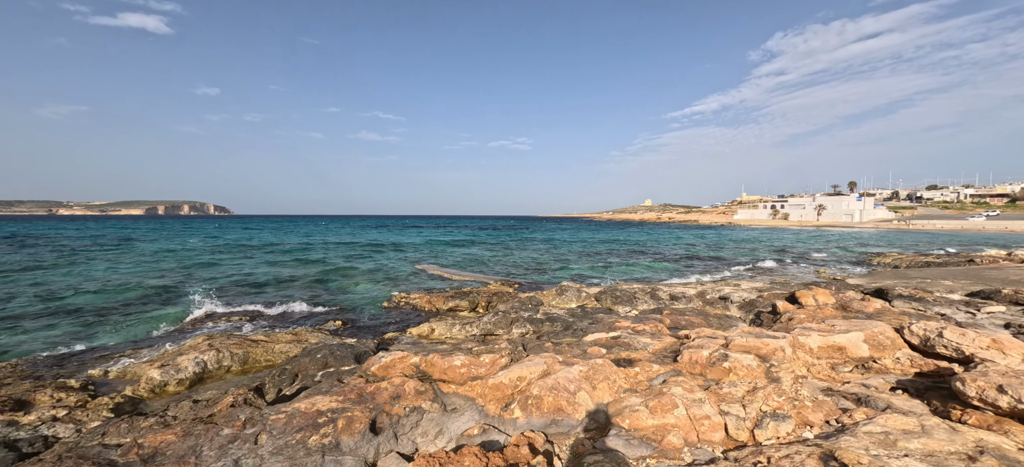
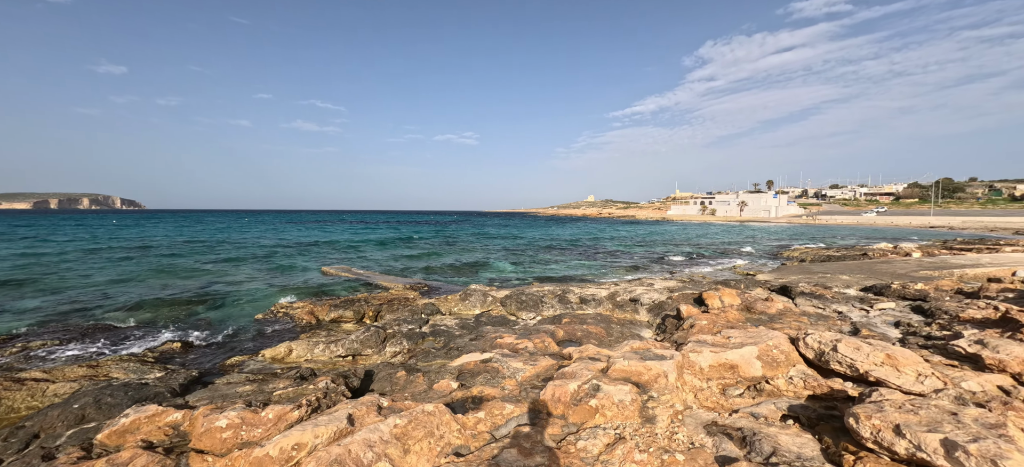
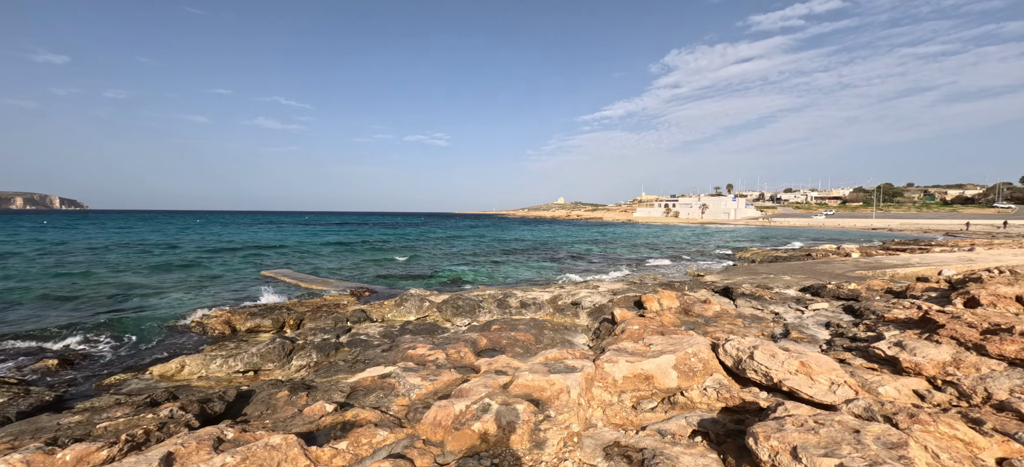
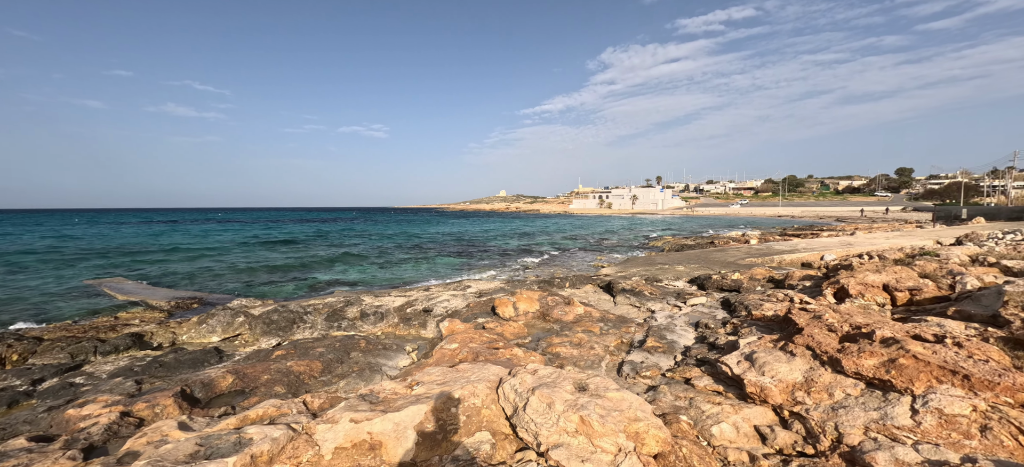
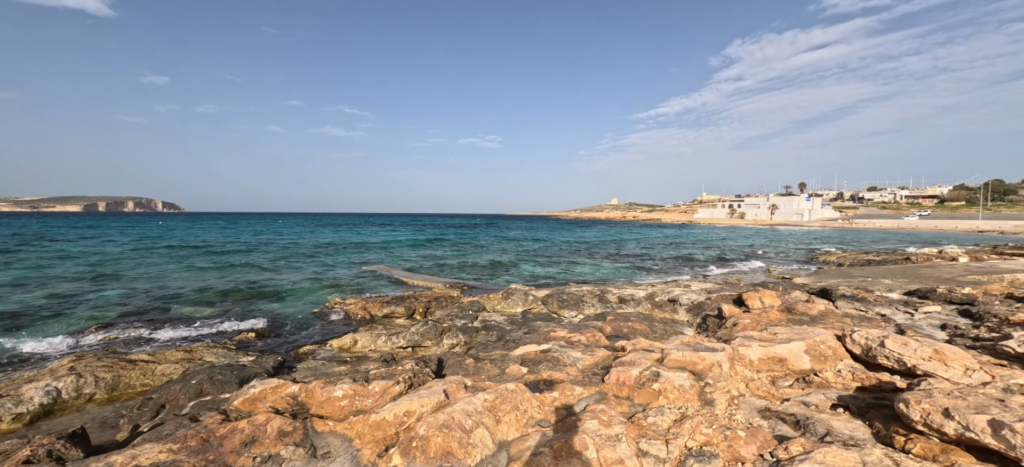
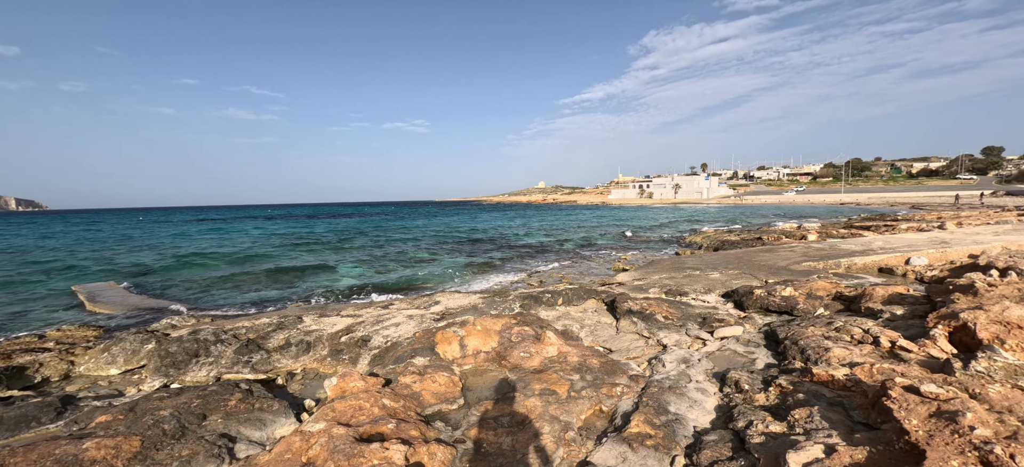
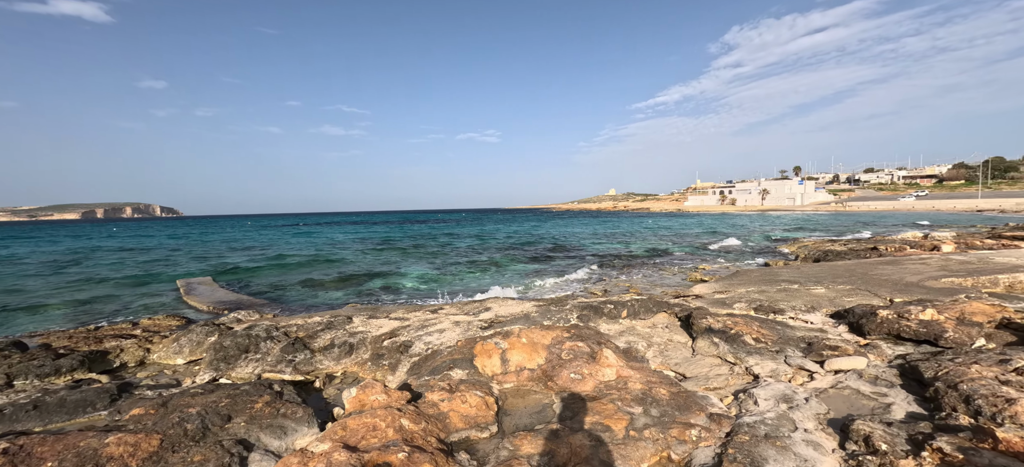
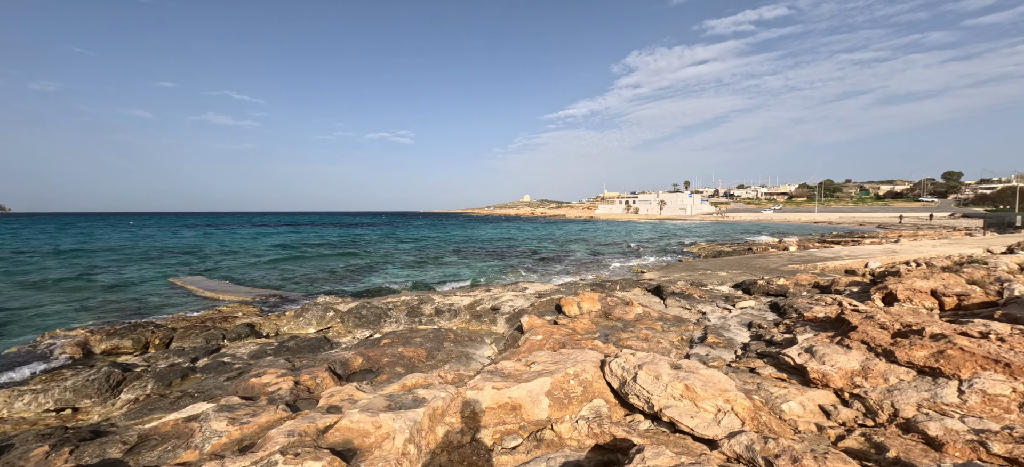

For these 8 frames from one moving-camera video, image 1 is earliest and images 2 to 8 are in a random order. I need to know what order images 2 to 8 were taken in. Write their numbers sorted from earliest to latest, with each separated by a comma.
5, 2, 3, 8, 4, 6, 7
